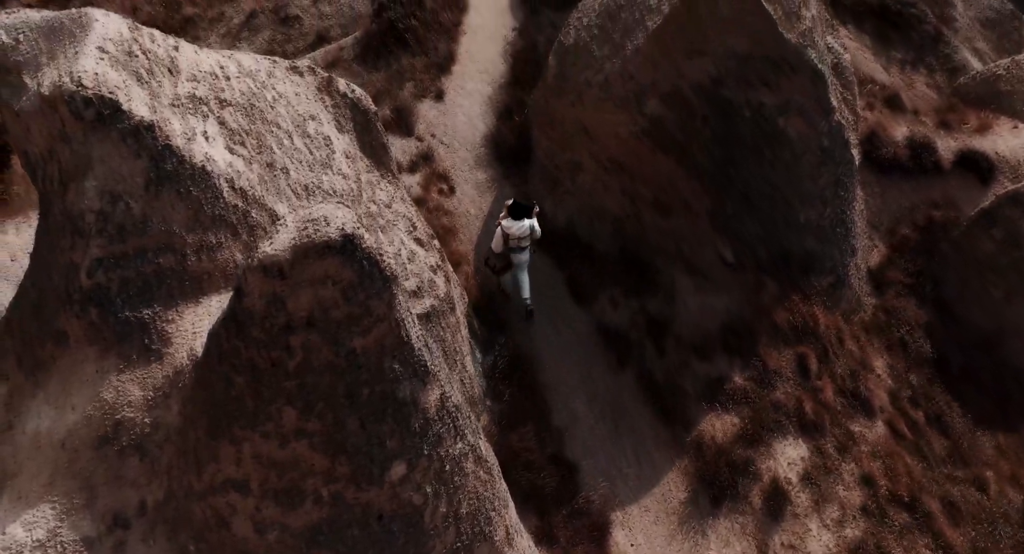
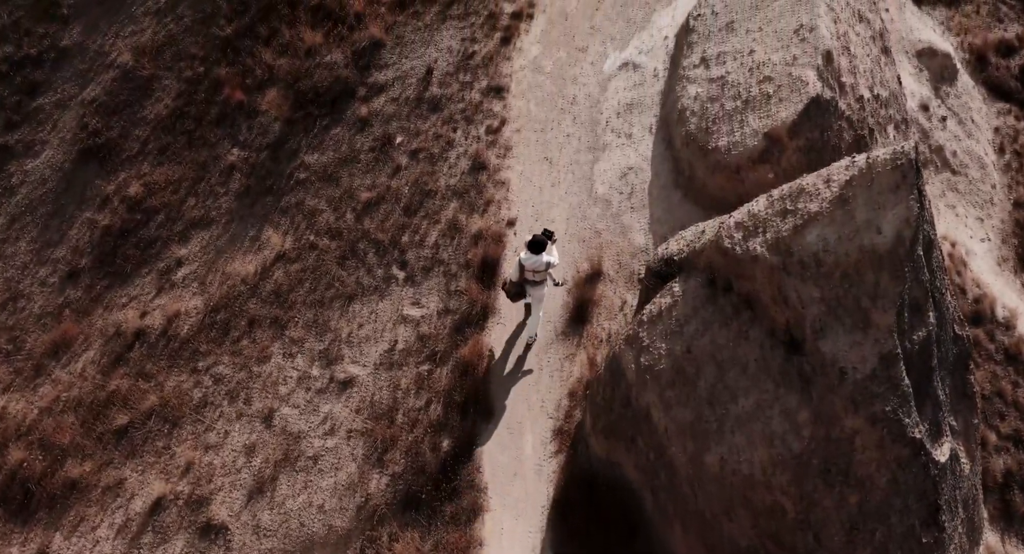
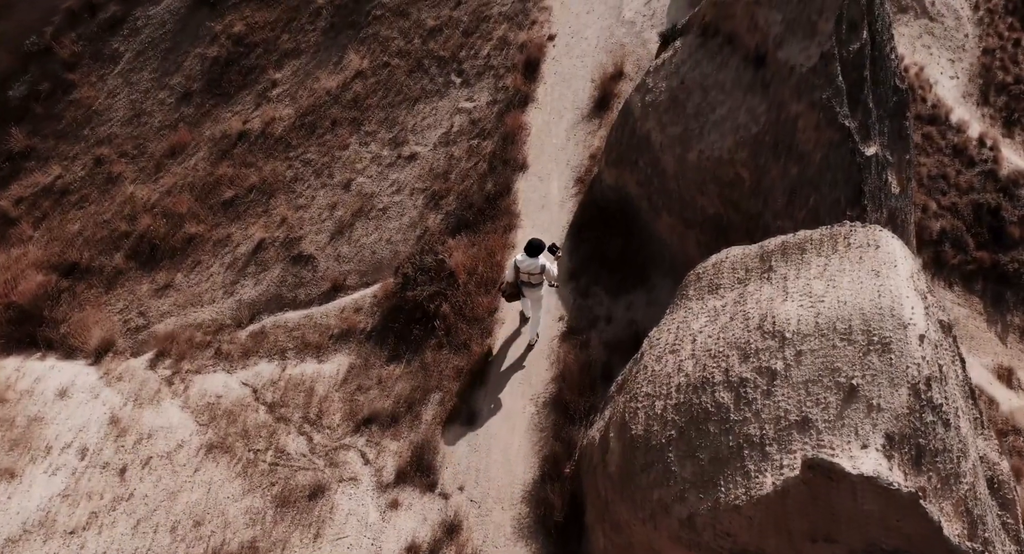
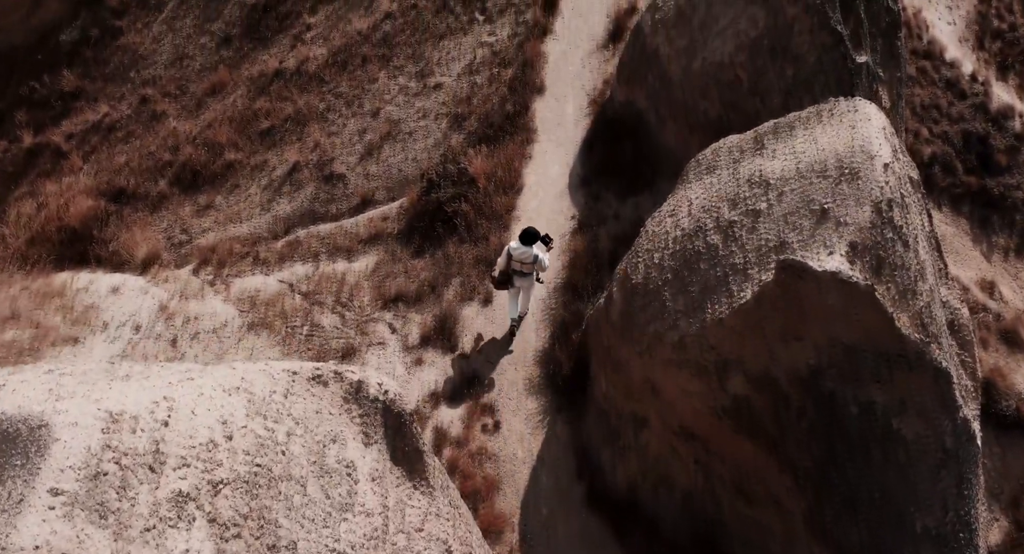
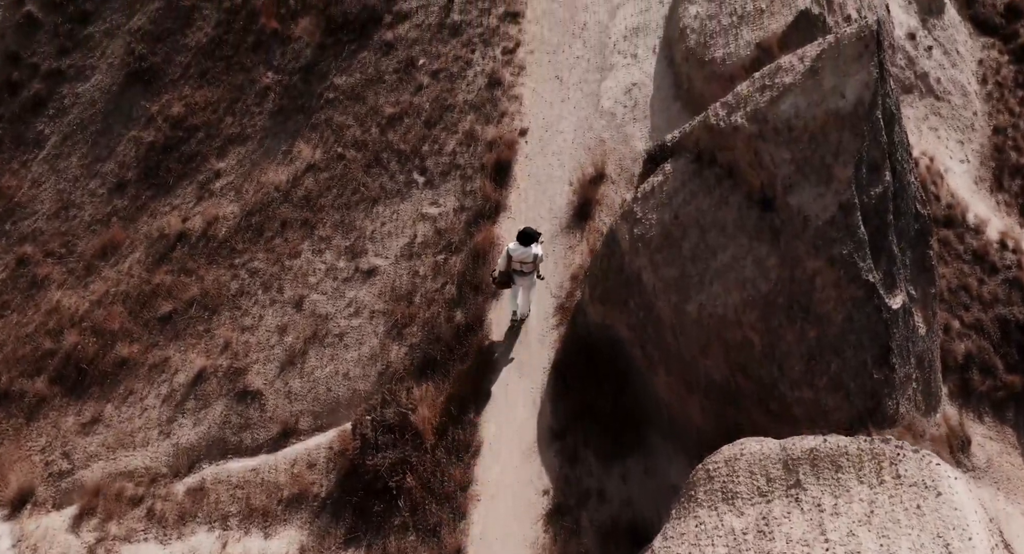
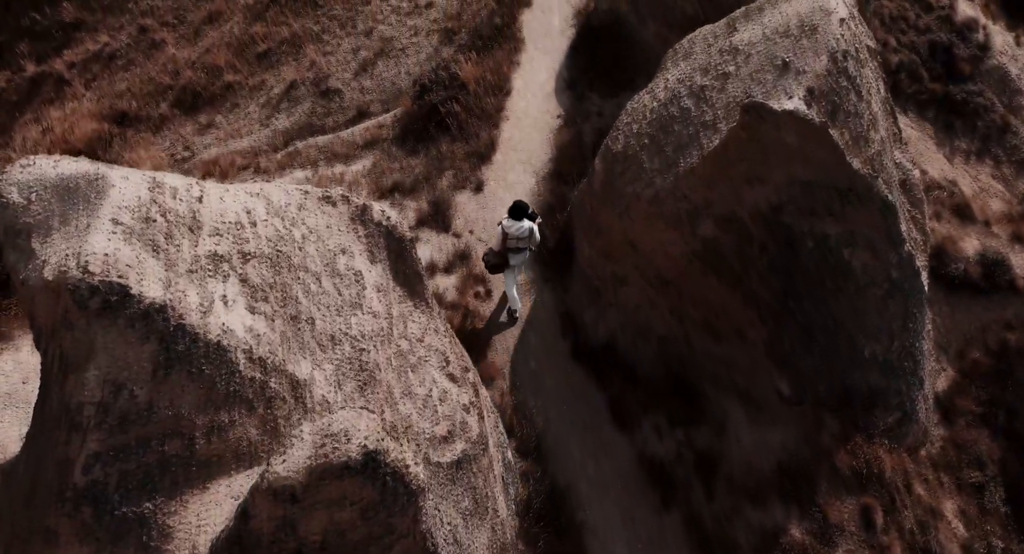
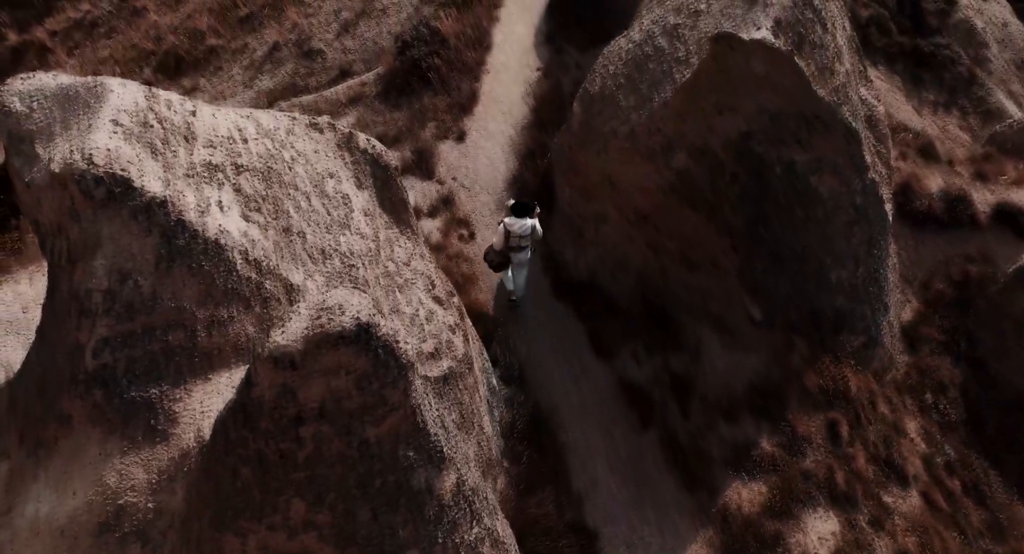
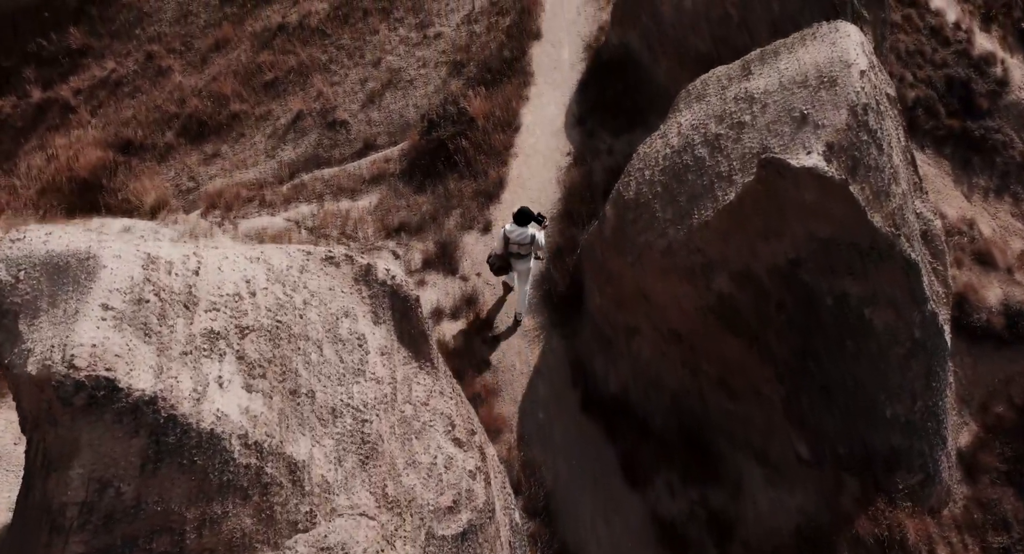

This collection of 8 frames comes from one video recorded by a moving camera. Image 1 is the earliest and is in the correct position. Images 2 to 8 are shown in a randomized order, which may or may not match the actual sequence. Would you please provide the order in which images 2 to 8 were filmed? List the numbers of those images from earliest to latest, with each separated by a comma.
7, 6, 8, 4, 3, 5, 2
